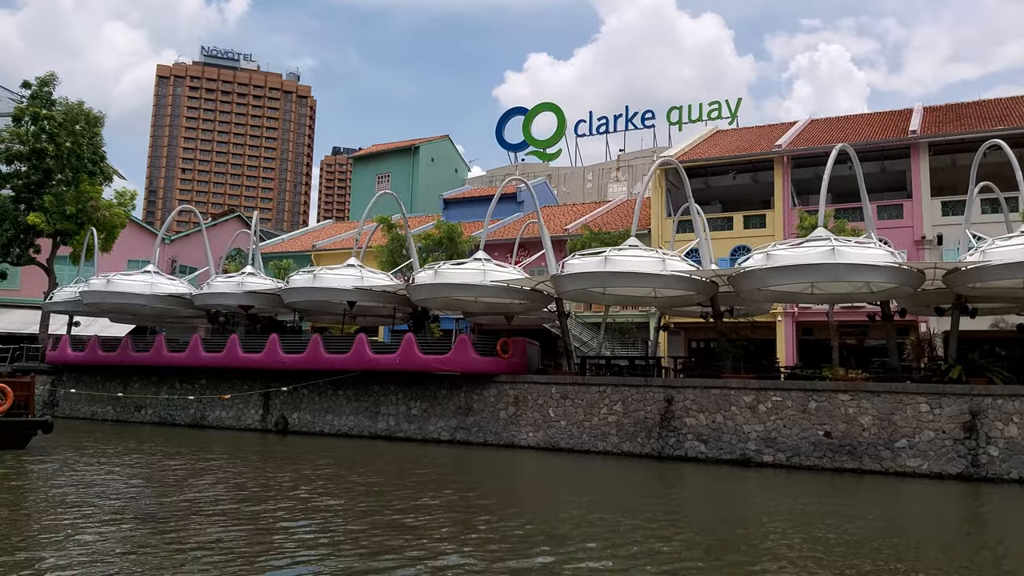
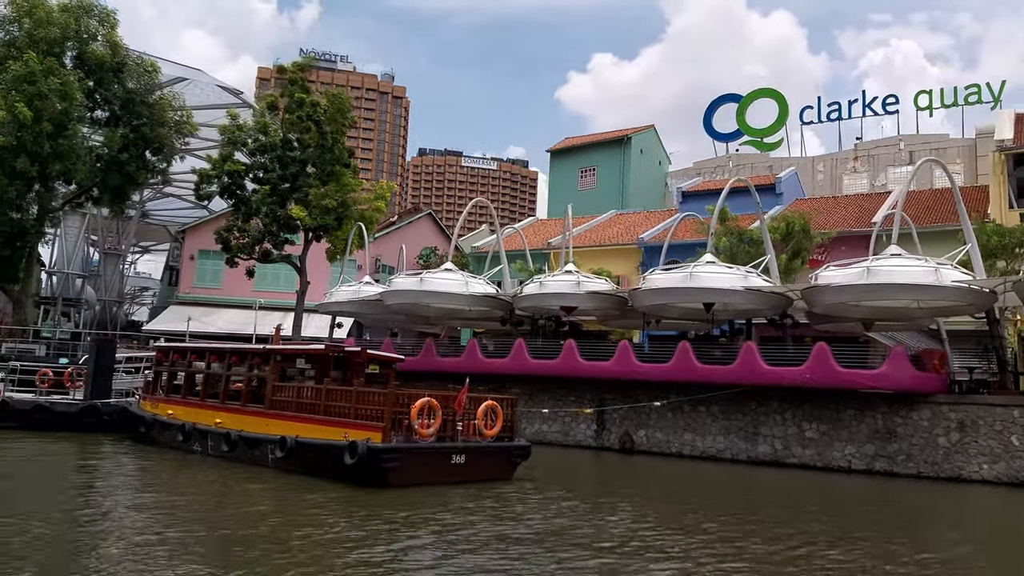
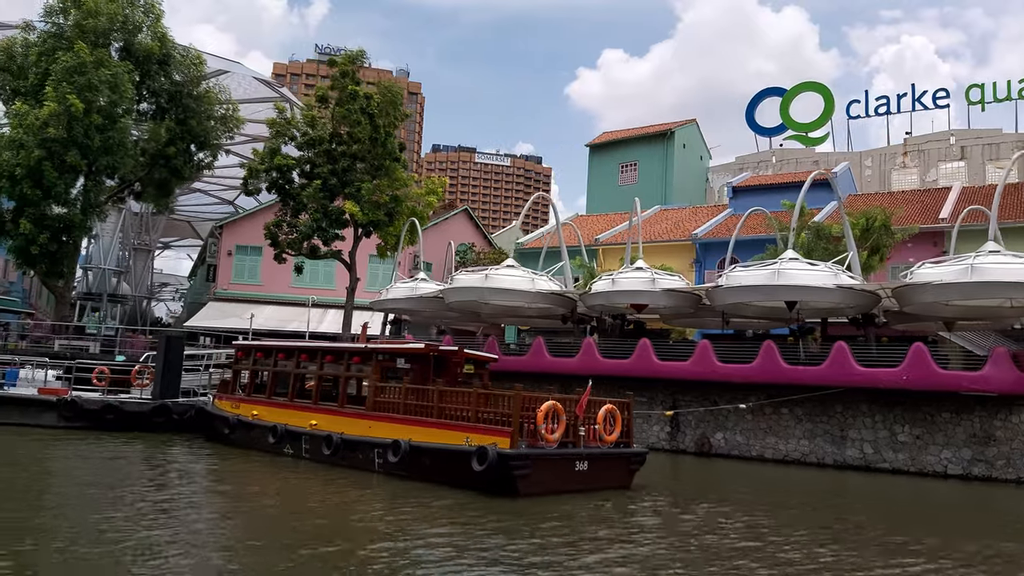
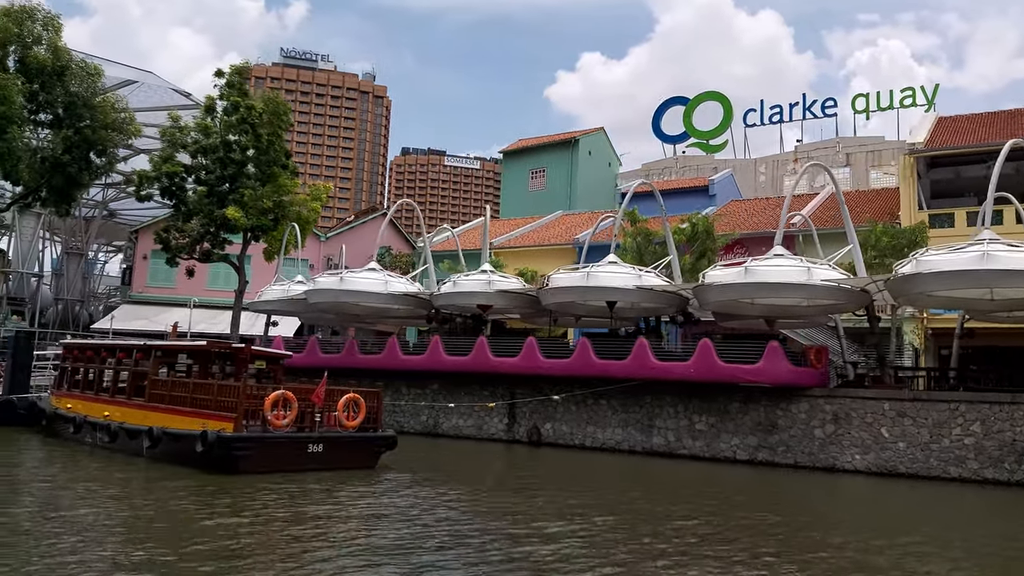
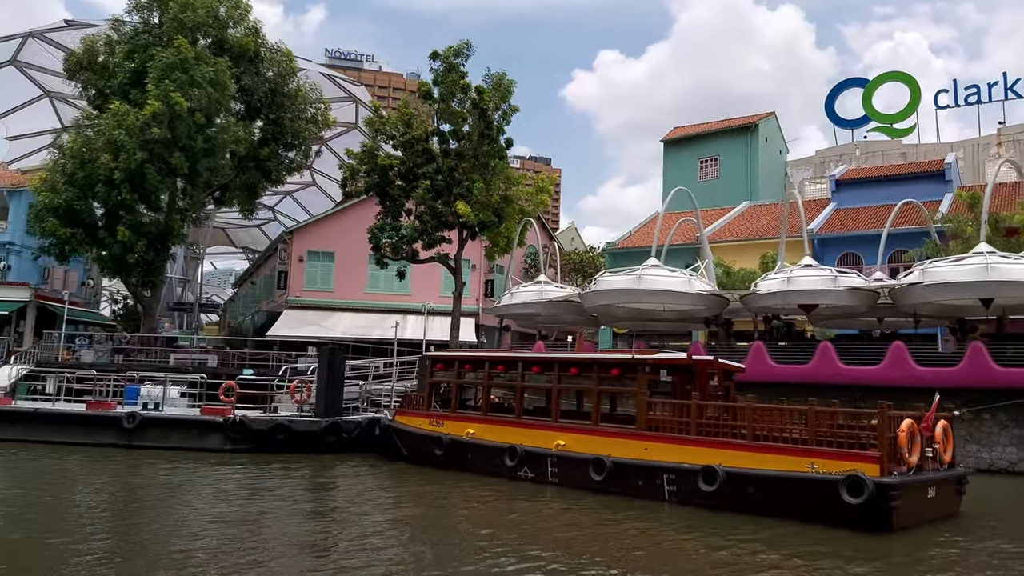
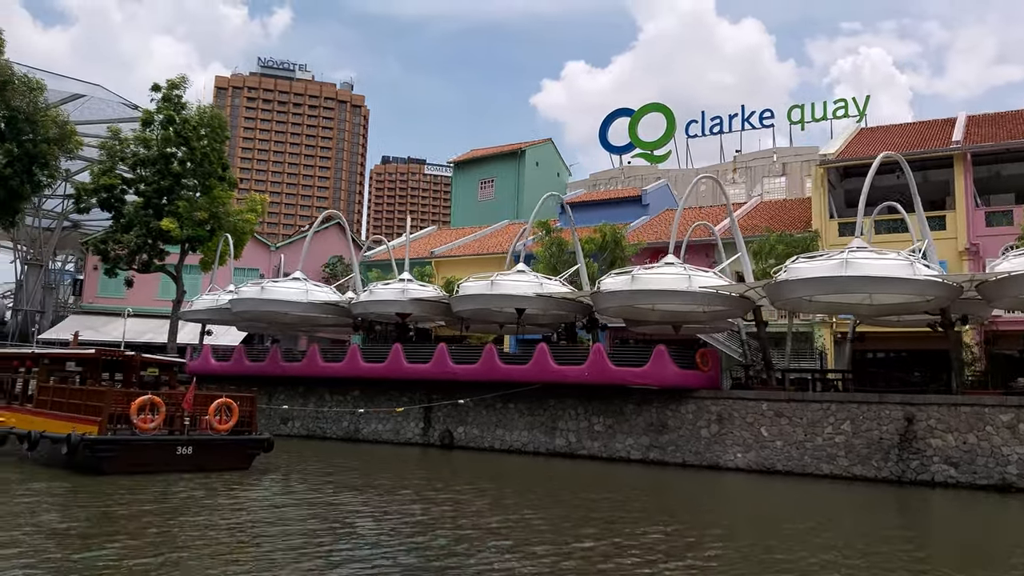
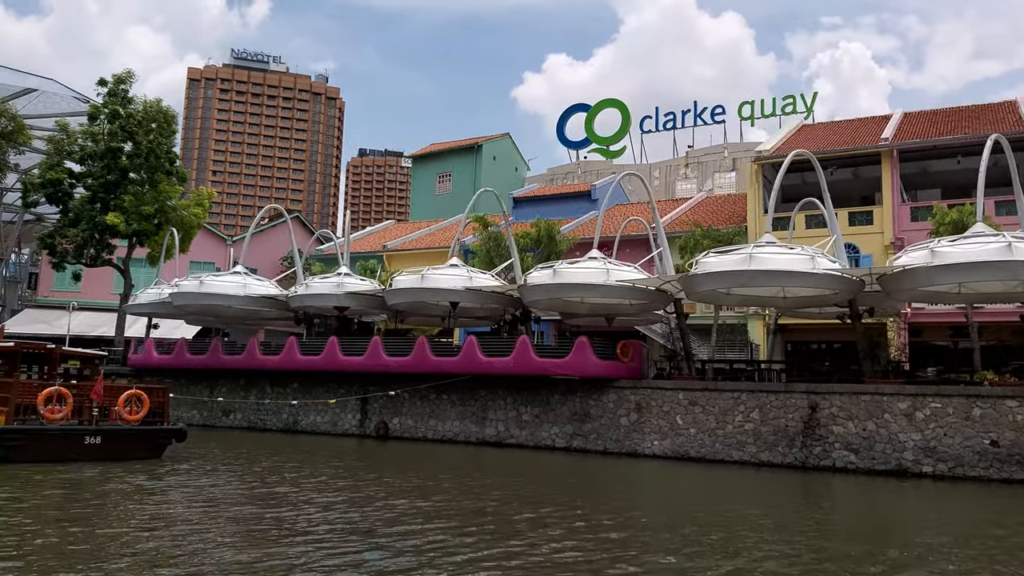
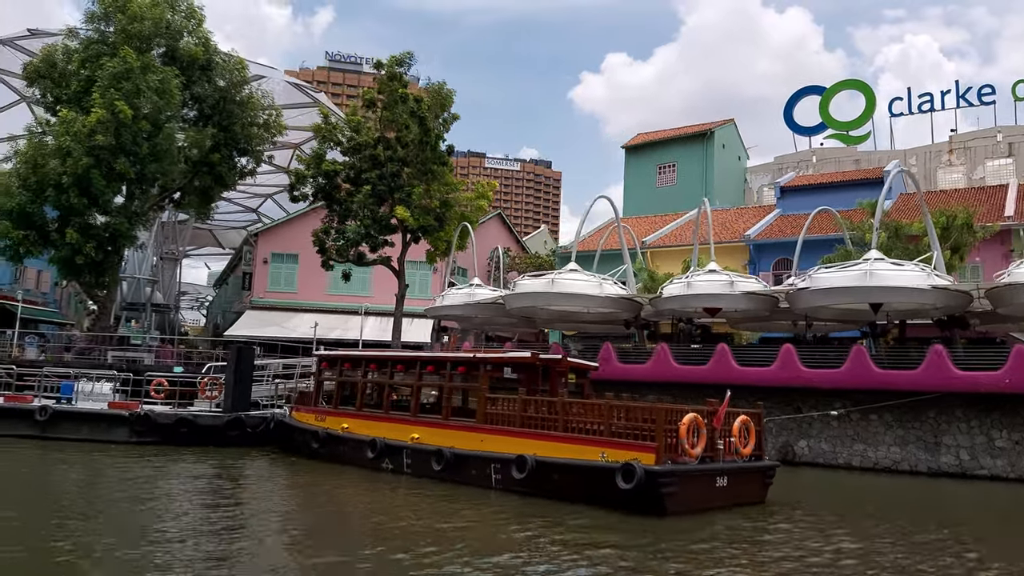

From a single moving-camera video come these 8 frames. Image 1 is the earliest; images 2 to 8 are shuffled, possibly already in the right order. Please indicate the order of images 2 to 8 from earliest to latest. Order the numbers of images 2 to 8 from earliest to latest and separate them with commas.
7, 6, 4, 2, 3, 8, 5
